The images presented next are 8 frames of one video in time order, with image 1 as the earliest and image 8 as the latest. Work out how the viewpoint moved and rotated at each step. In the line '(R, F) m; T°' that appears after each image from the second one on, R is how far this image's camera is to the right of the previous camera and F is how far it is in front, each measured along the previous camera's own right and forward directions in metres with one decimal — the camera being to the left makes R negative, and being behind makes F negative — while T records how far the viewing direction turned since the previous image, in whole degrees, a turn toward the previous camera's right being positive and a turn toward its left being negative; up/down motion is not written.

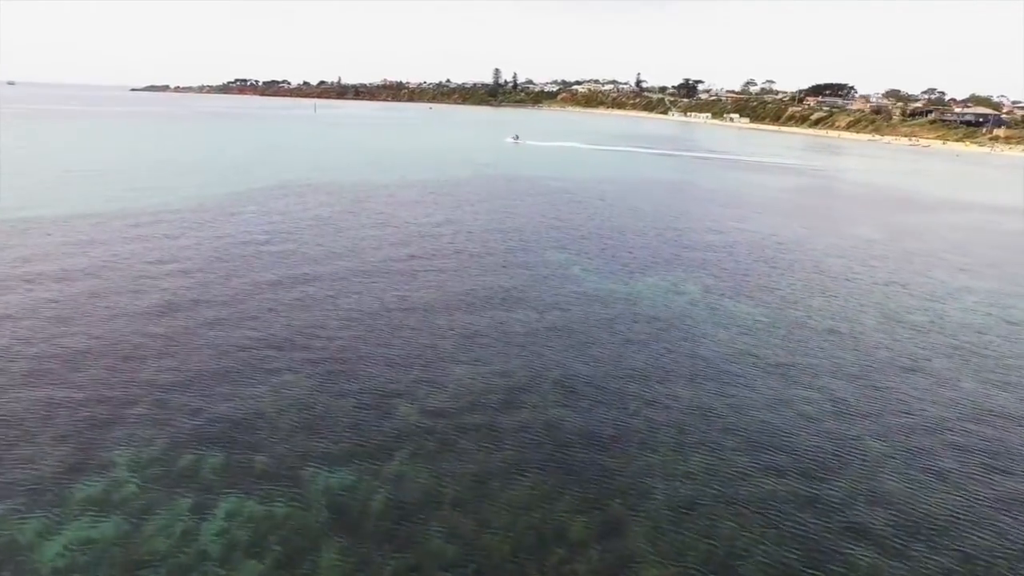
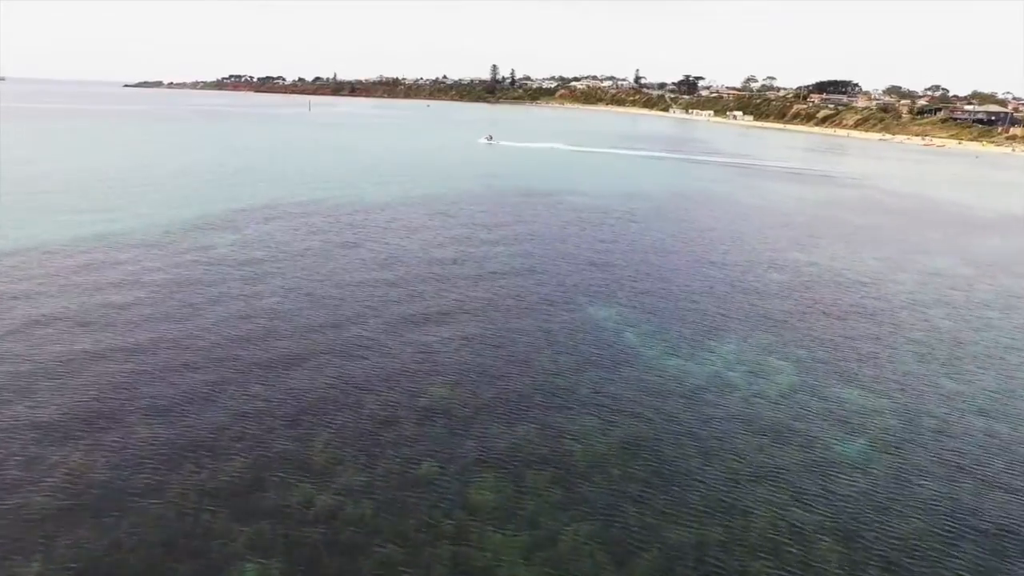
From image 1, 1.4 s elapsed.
(-1.9, +7.3) m; 0°
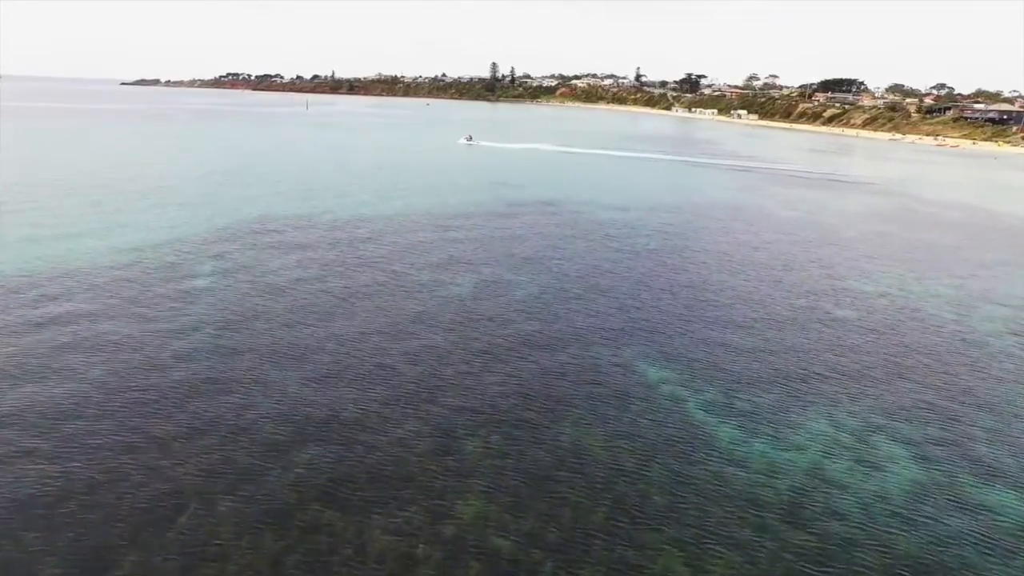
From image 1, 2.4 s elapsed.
(-1.5, +5.4) m; 0°
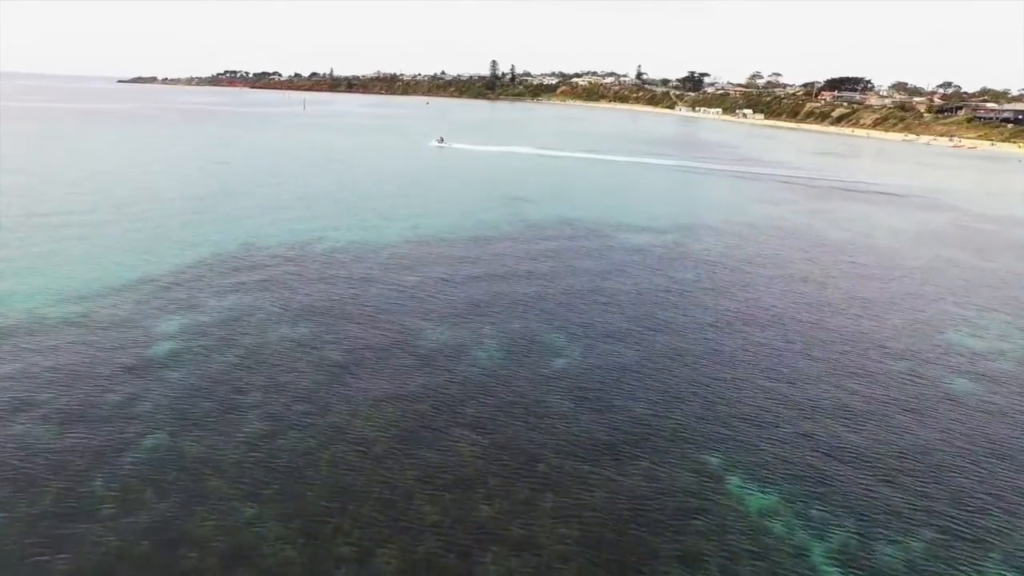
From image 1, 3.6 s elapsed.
(-1.7, +6.3) m; 0°
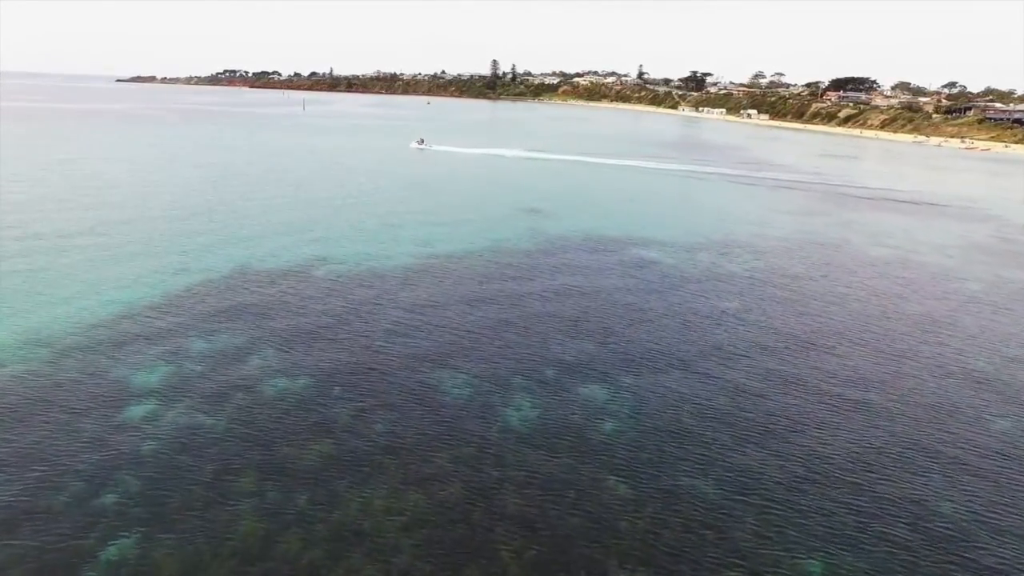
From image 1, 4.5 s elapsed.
(-1.5, +4.0) m; 0°
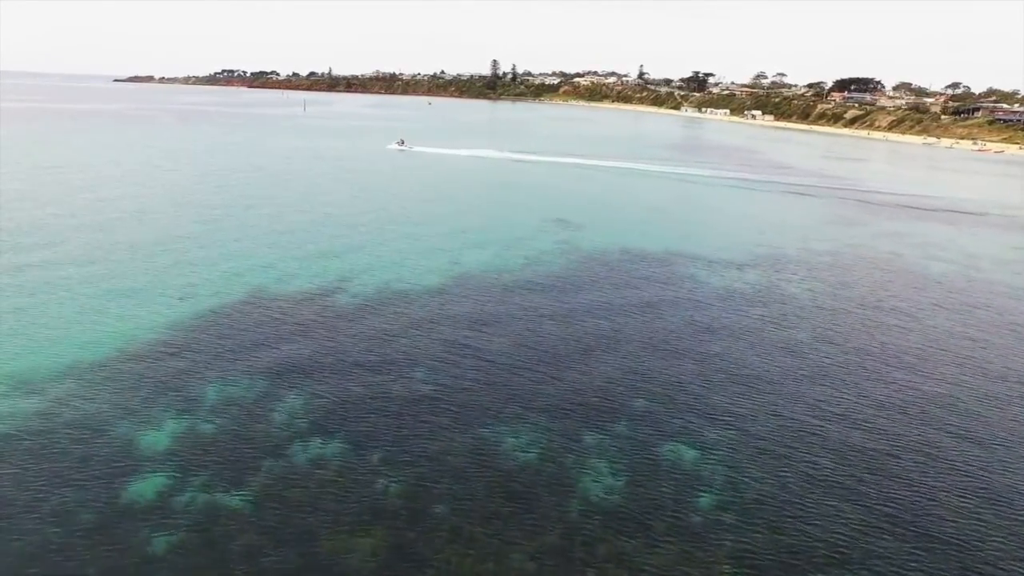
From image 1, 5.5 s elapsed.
(-2.5, +3.6) m; 0°
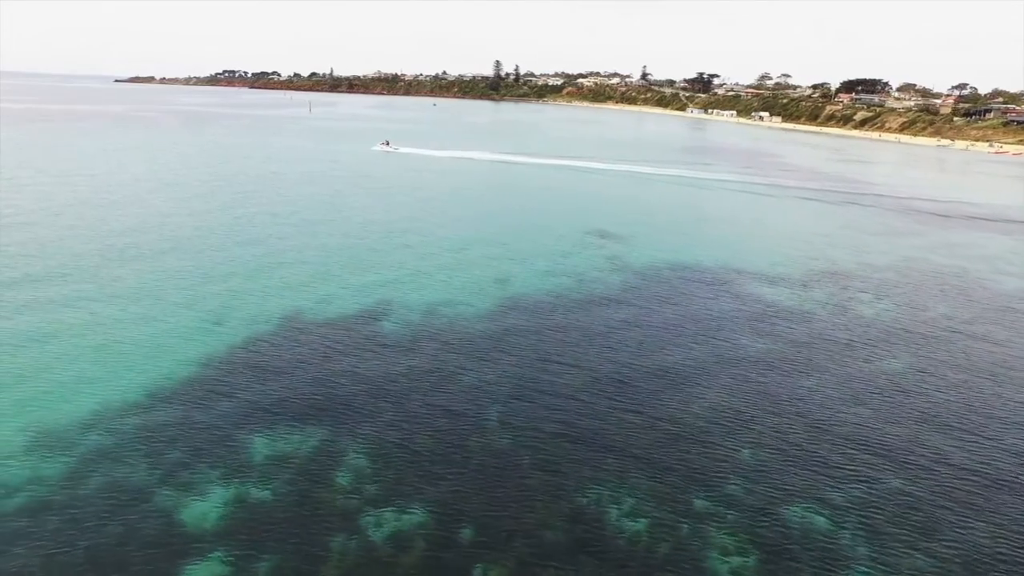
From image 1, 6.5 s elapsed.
(-3.1, +3.0) m; 0°
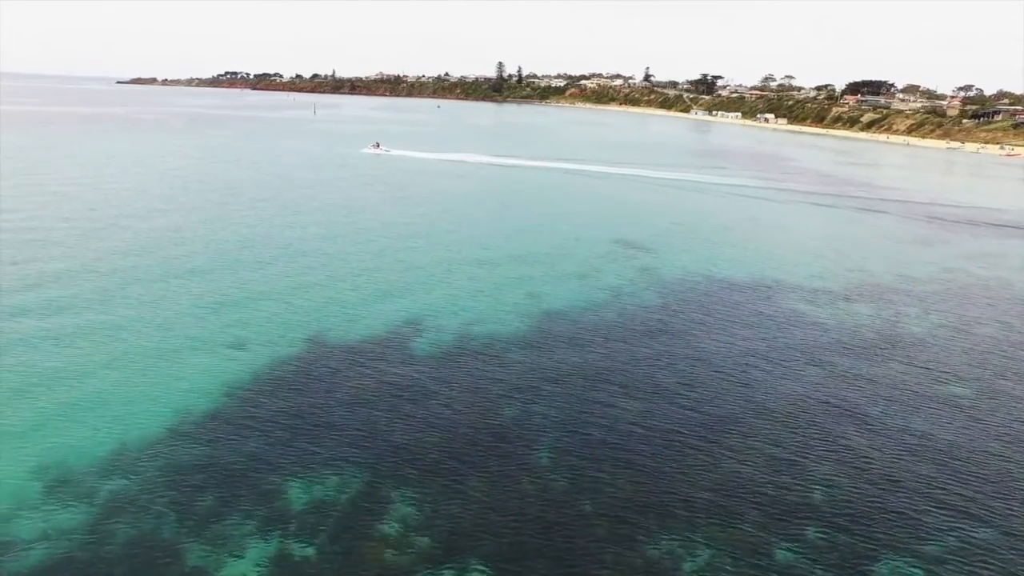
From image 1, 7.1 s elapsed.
(-1.8, +1.6) m; 0°
